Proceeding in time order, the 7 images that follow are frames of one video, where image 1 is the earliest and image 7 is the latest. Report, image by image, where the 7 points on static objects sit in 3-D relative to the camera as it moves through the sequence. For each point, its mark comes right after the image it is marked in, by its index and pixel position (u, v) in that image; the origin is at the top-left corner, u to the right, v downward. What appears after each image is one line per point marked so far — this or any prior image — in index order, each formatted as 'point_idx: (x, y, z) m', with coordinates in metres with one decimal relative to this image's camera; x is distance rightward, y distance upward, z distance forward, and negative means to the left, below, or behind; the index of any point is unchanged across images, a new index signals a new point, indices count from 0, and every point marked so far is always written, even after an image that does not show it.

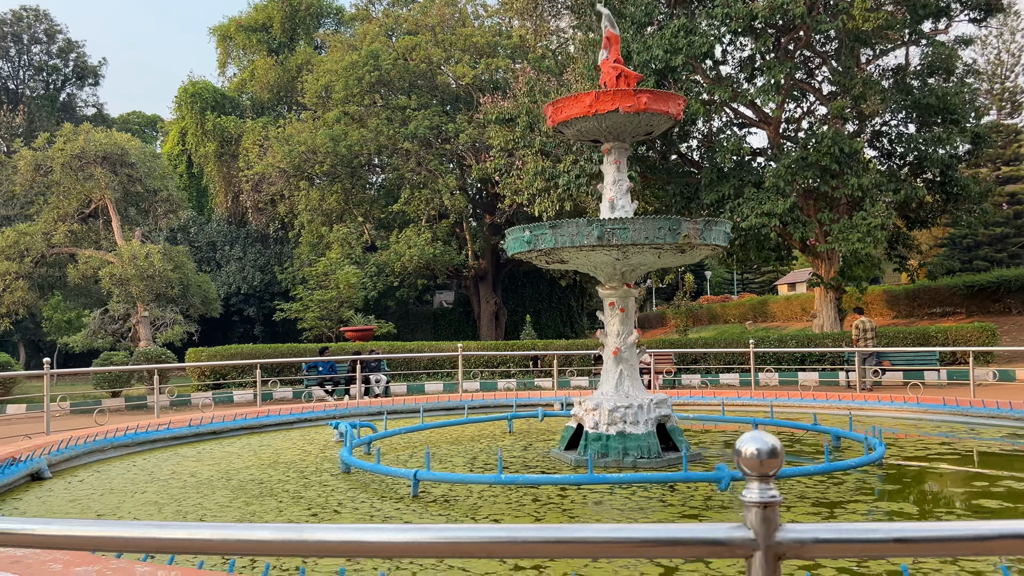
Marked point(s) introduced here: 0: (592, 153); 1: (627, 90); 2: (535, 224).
0: (+1.4, +2.5, +16.6) m
1: (+0.6, +1.0, +4.6) m
2: (+0.1, +0.3, +4.5) m
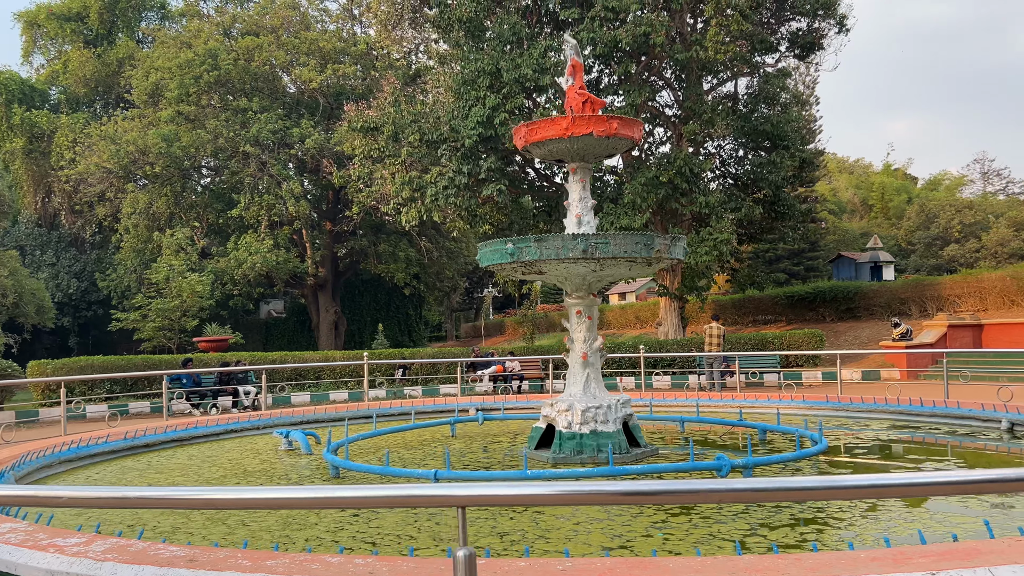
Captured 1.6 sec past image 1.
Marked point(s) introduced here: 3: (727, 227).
0: (-1.1, +2.4, +16.9) m
1: (+0.5, +1.0, +5.0) m
2: (0.0, +0.3, +4.8) m
3: (+3.9, +1.1, +16.2) m
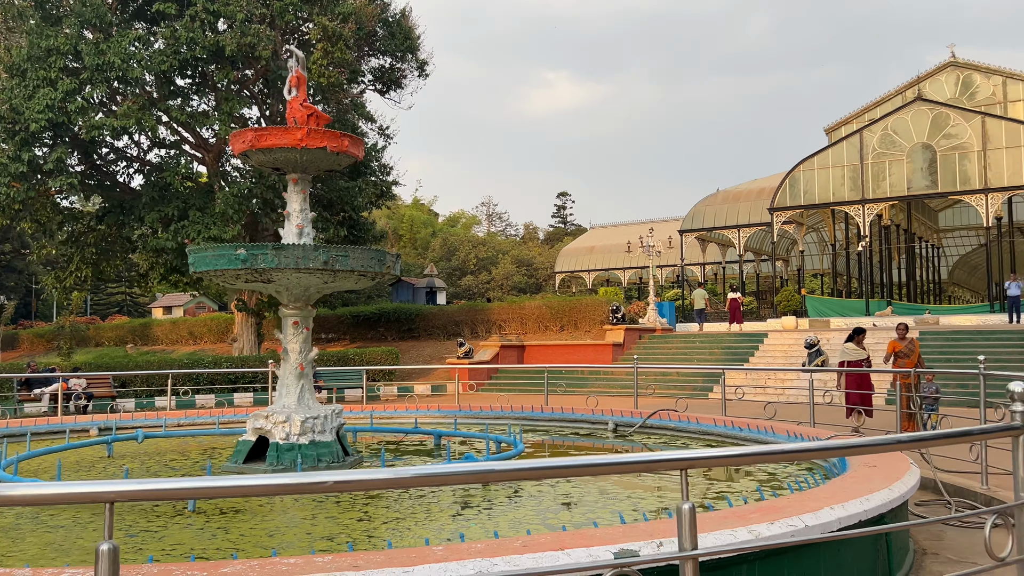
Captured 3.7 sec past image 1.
0: (-8.3, +2.3, +14.7) m
1: (-1.0, +0.9, +5.1) m
2: (-1.4, +0.2, +4.7) m
3: (-3.7, +0.8, +16.5) m
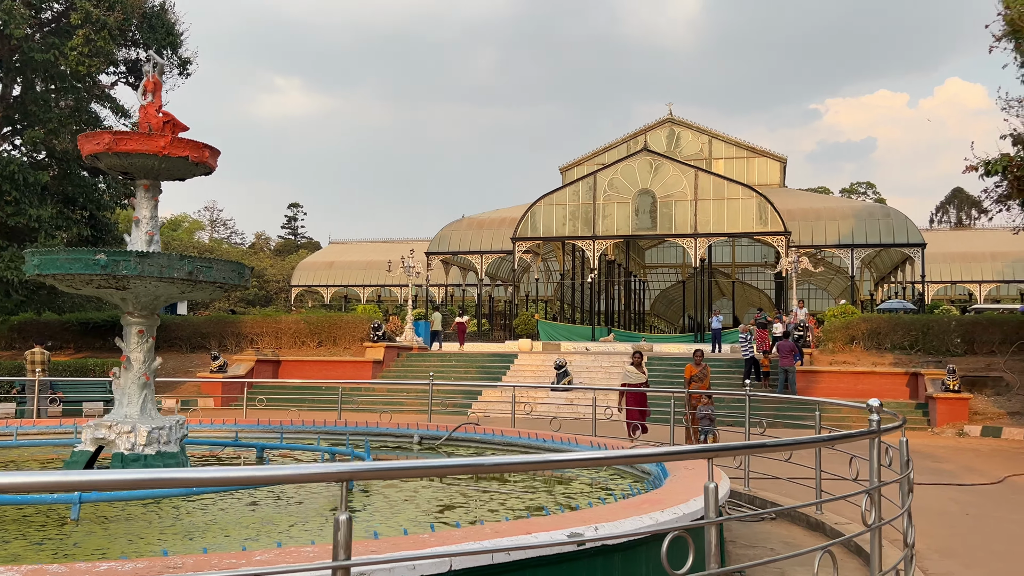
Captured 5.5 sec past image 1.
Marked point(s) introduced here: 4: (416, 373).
0: (-11.6, +2.5, +12.1) m
1: (-1.8, +0.8, +5.1) m
2: (-2.1, +0.2, +4.6) m
3: (-7.8, +0.7, +15.2) m
4: (-2.0, -1.8, +18.4) m
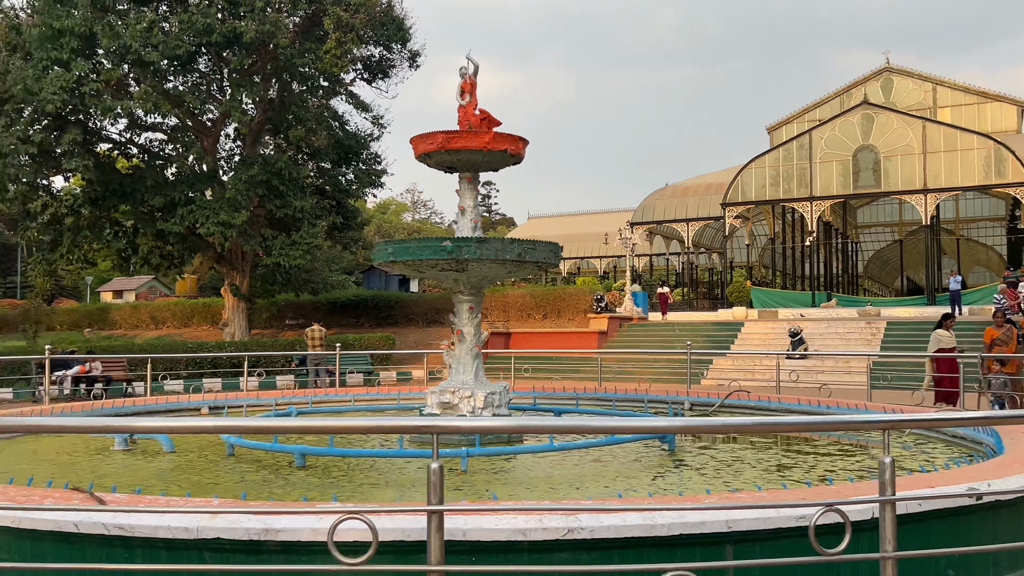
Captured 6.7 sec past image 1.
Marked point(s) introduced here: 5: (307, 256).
0: (-8.1, +2.6, +14.5) m
1: (0.0, +1.0, +5.6) m
2: (-0.3, +0.3, +5.2) m
3: (-3.7, +1.1, +16.7) m
4: (+2.8, -1.2, +18.8) m
5: (-3.8, +0.6, +16.4) m
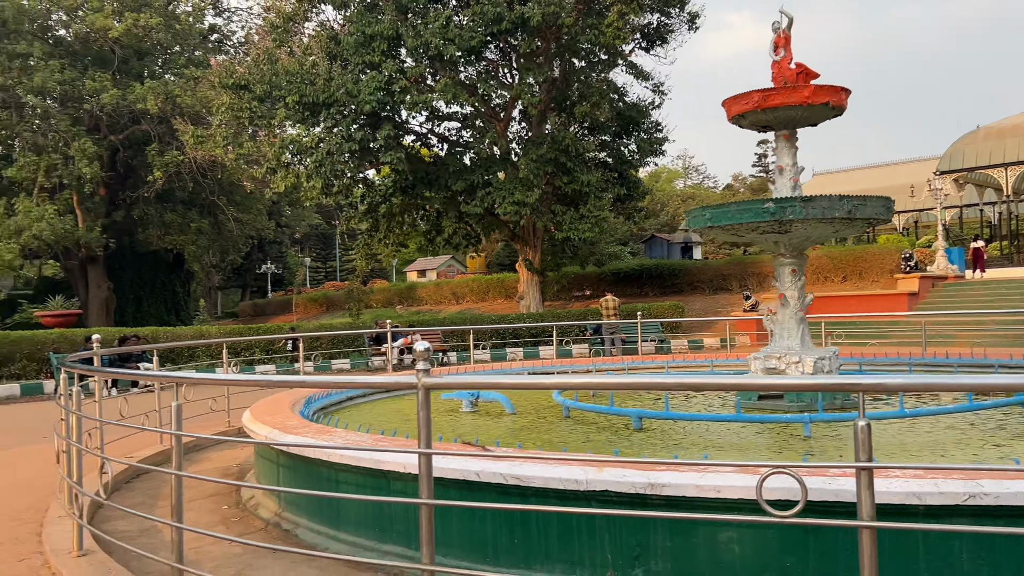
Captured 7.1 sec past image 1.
0: (-3.1, +2.9, +16.2) m
1: (+2.0, +1.2, +5.4) m
2: (+1.6, +0.5, +5.1) m
3: (+1.8, +1.6, +17.0) m
4: (+8.7, -0.3, +17.1) m
5: (+1.6, +1.1, +16.8) m
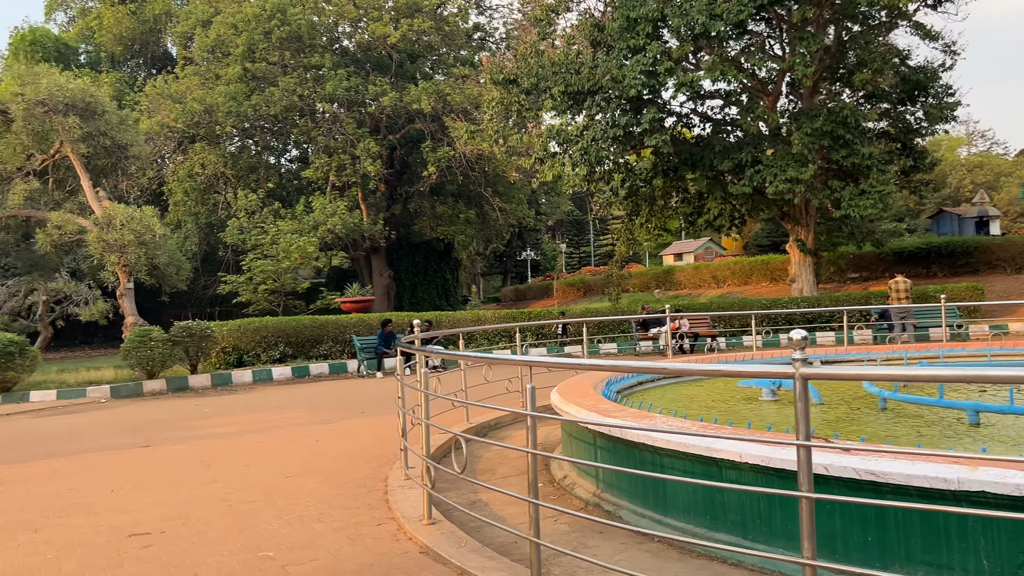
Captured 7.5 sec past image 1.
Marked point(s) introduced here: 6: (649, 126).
0: (+1.7, +3.2, +16.3) m
1: (+3.6, +1.3, +4.5) m
2: (+3.2, +0.6, +4.4) m
3: (+6.7, +2.0, +15.8) m
4: (+13.4, +0.1, +13.9) m
5: (+6.5, +1.5, +15.6) m
6: (+2.3, +2.9, +16.2) m
